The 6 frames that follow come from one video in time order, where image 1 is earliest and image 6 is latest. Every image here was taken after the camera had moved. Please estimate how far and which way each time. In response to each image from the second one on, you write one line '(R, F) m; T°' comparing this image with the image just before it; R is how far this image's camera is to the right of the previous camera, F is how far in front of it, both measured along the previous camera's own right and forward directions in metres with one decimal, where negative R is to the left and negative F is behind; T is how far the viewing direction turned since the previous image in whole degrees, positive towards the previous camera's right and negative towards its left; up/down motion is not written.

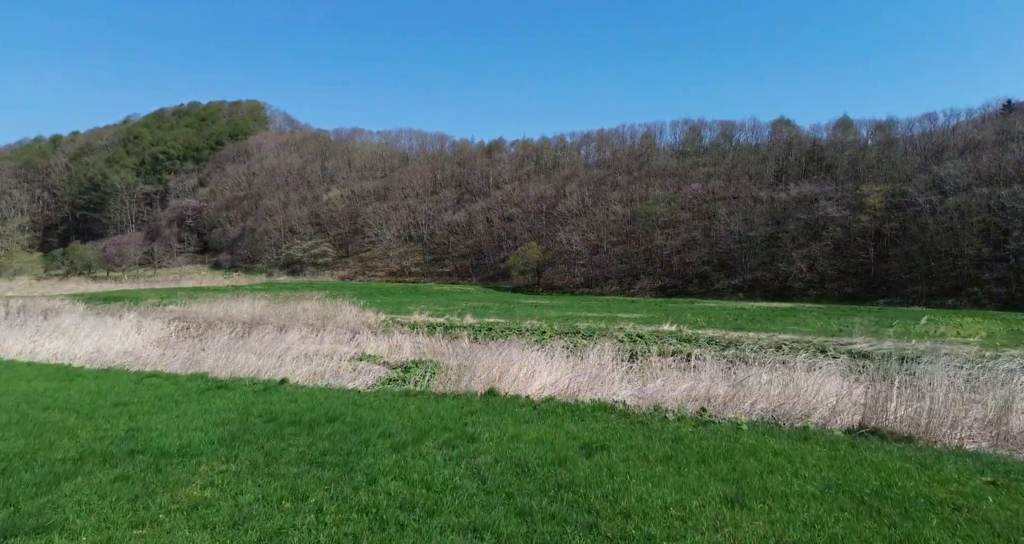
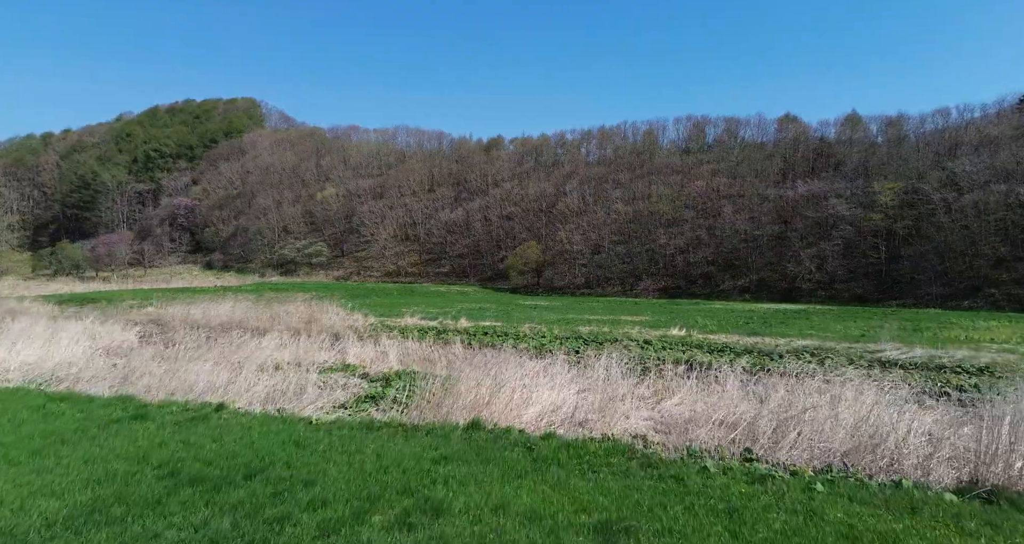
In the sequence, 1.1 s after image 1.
(+0.1, +1.6) m; 0°
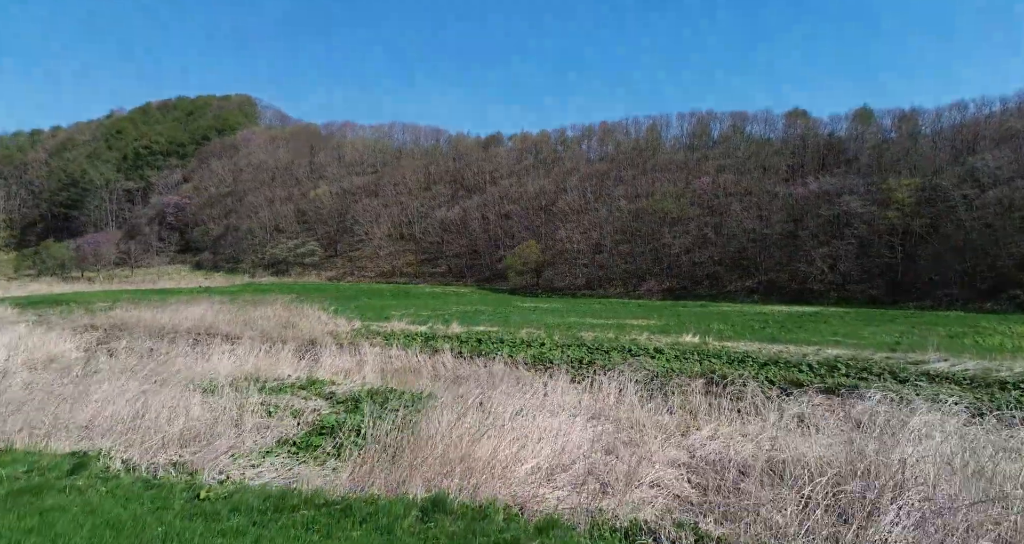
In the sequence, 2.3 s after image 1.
(+0.1, +2.0) m; 0°
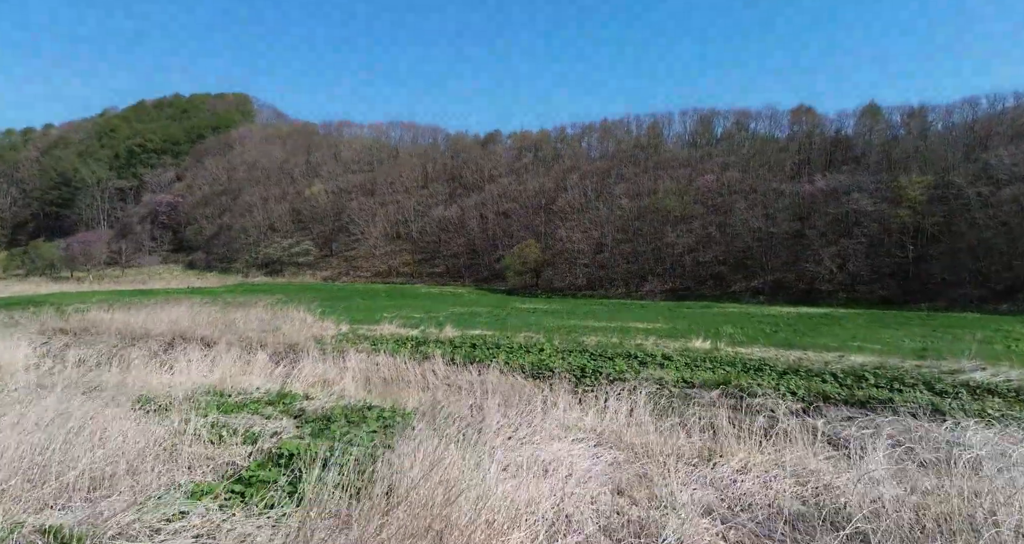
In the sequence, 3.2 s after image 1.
(+0.1, +1.3) m; 0°
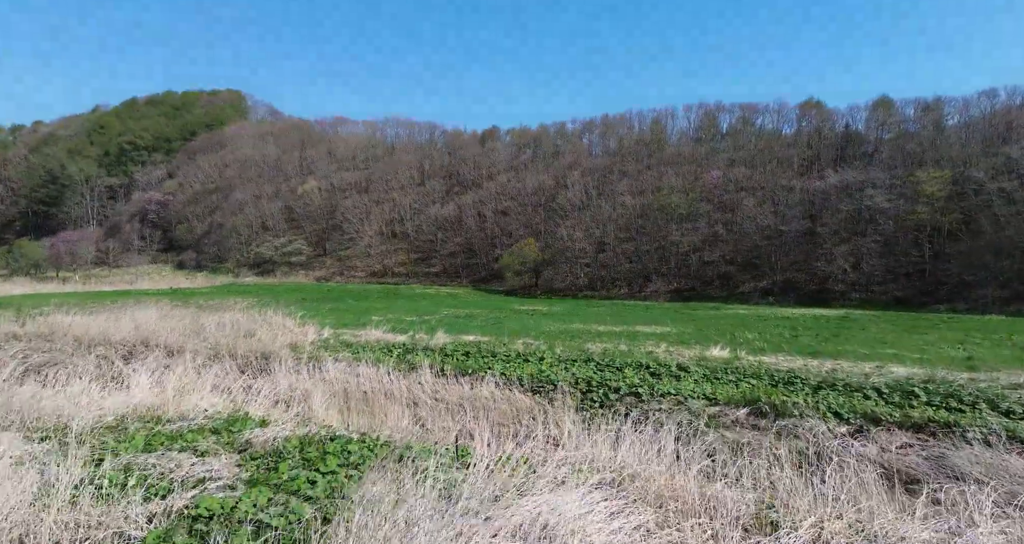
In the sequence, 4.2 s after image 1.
(+0.1, +1.8) m; 0°
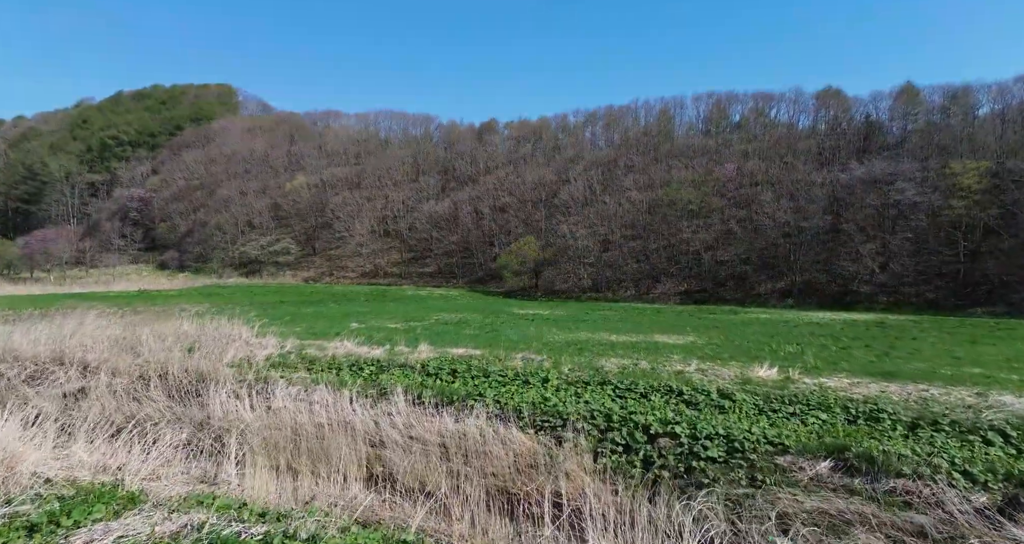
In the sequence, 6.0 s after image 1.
(+0.1, +3.1) m; 0°
